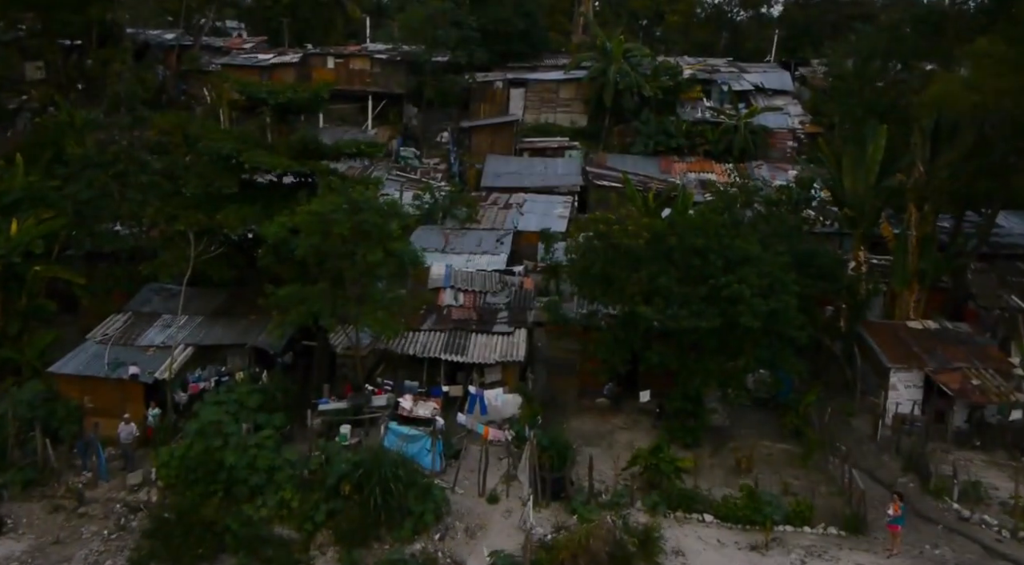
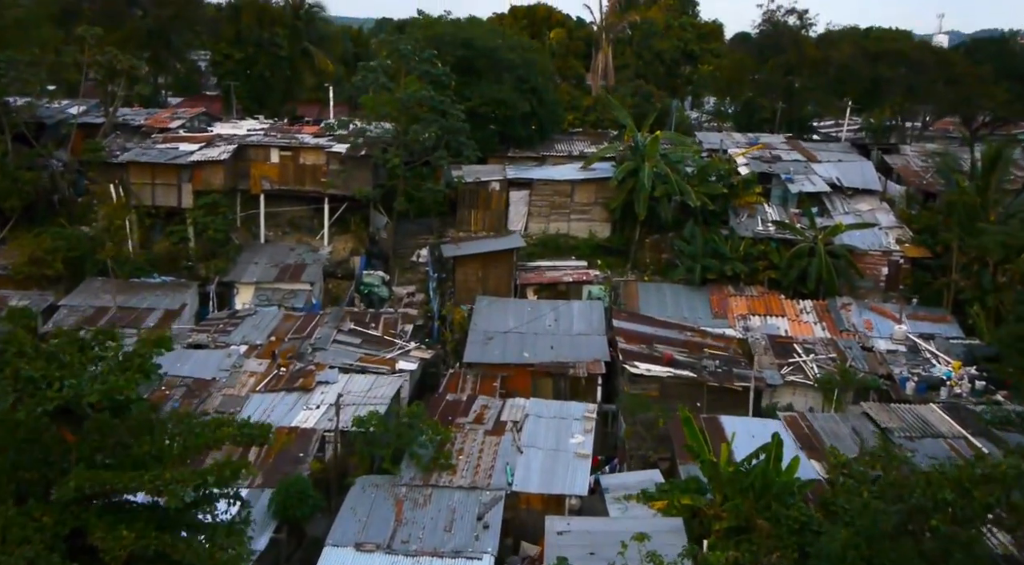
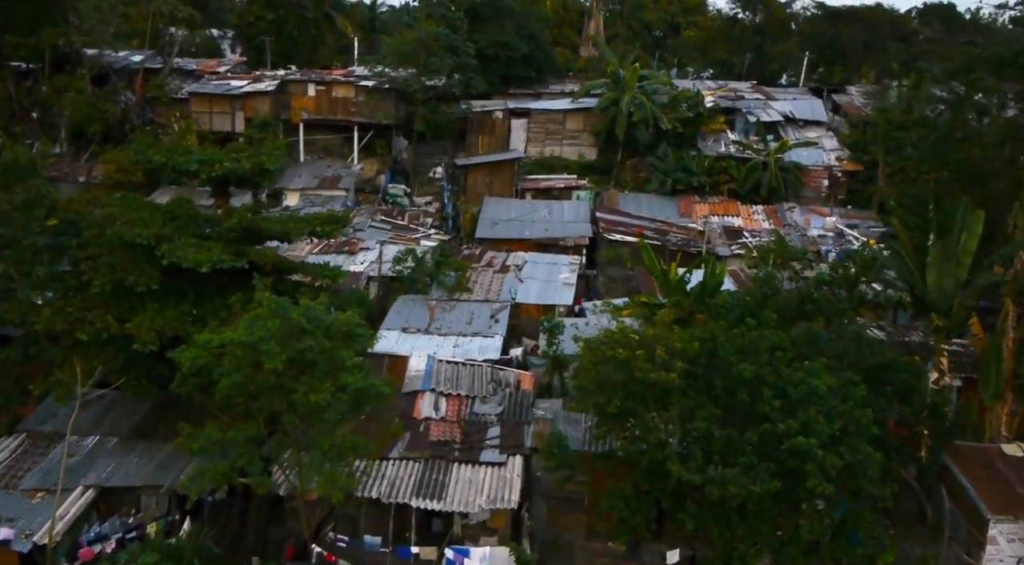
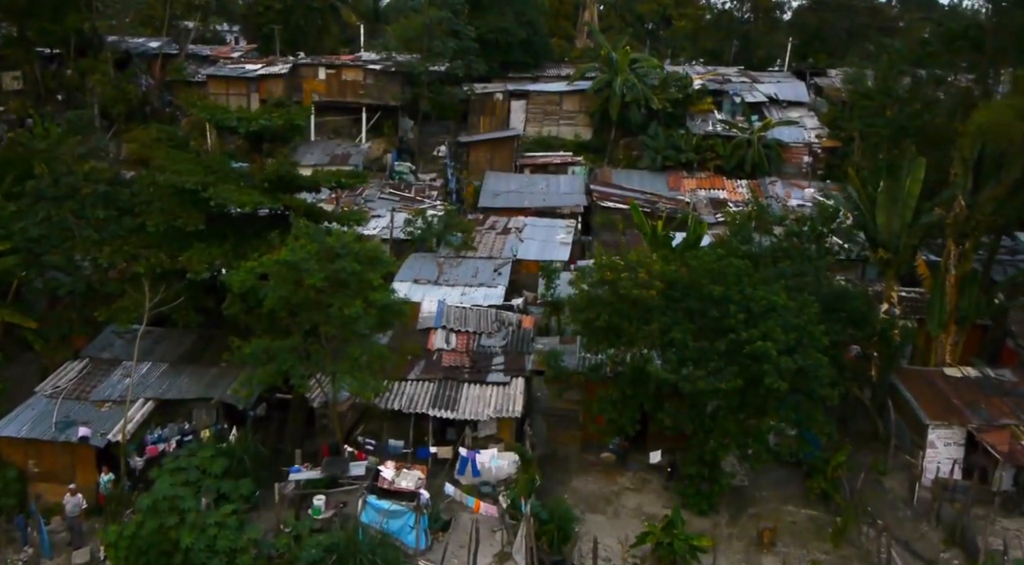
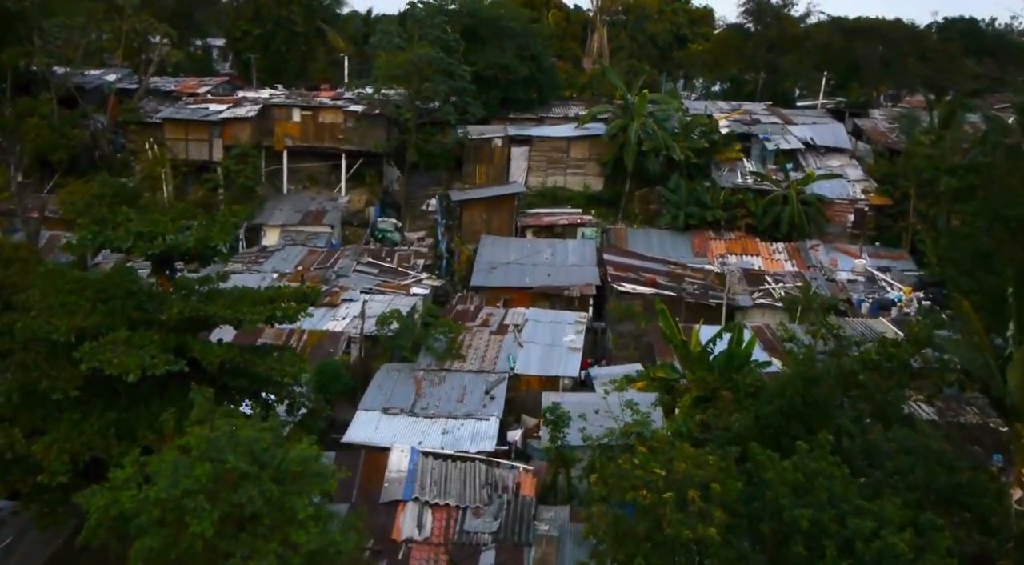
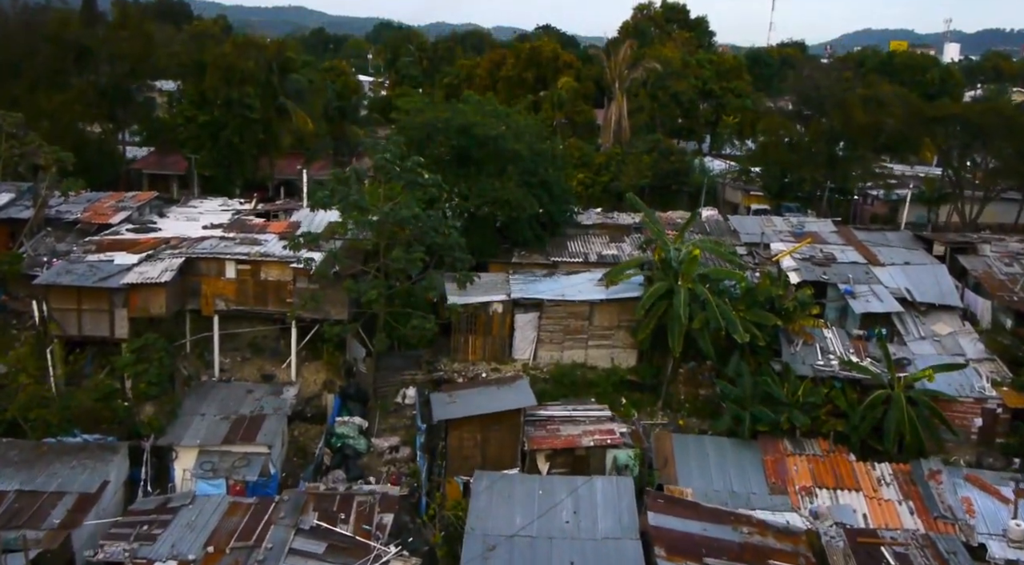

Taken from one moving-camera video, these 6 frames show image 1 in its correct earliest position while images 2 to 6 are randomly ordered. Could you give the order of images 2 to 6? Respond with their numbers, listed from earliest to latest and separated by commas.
4, 3, 5, 2, 6
